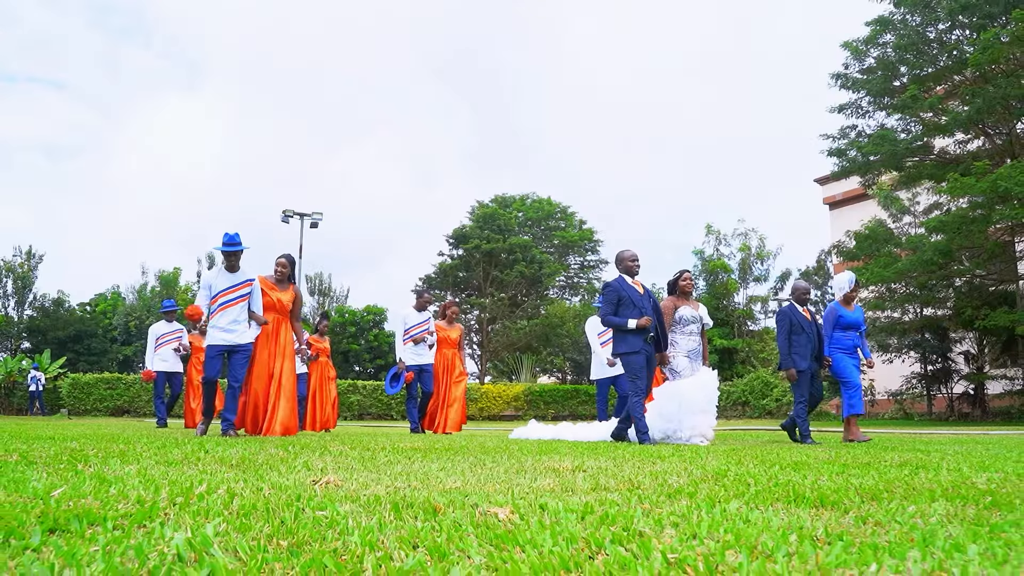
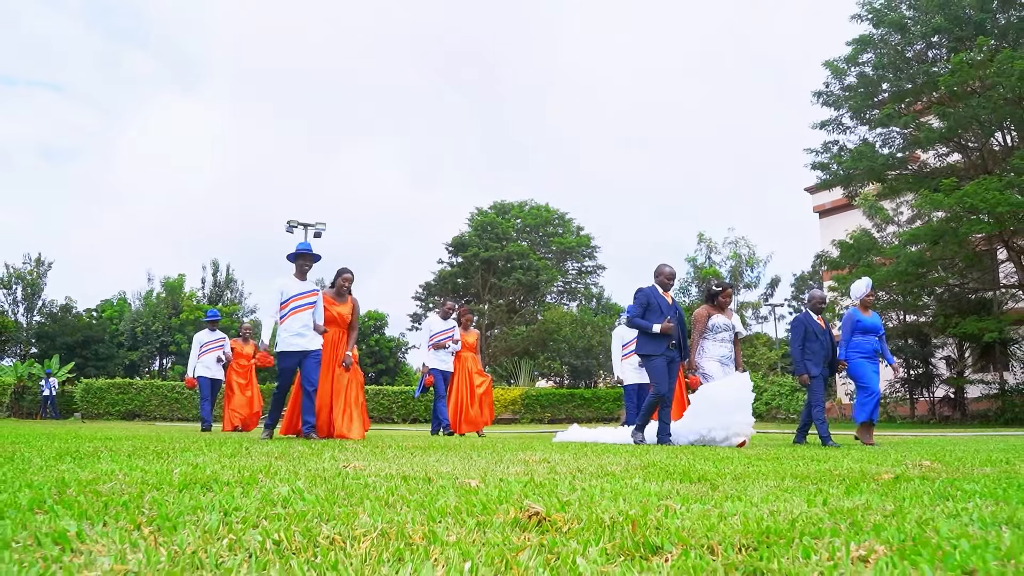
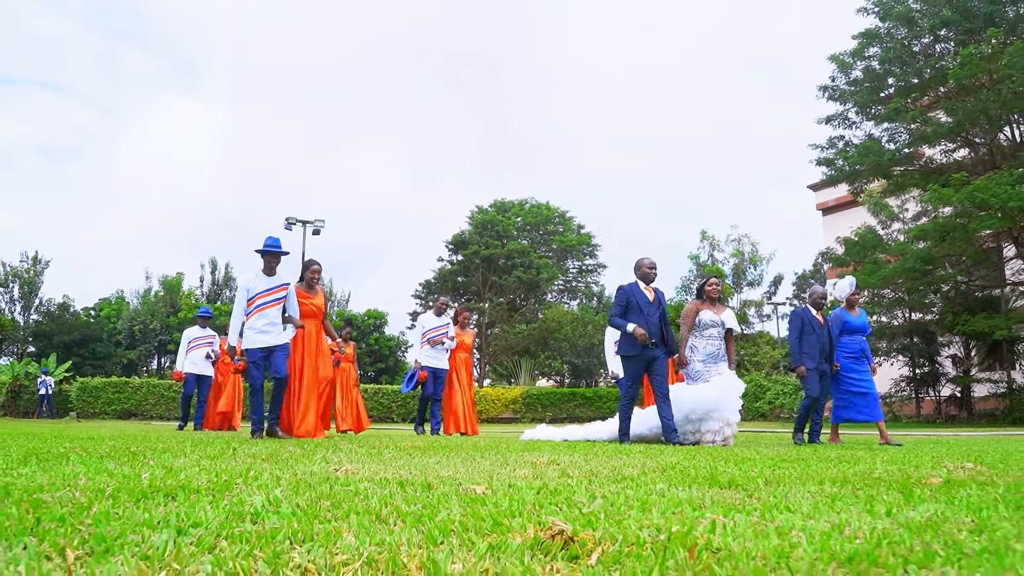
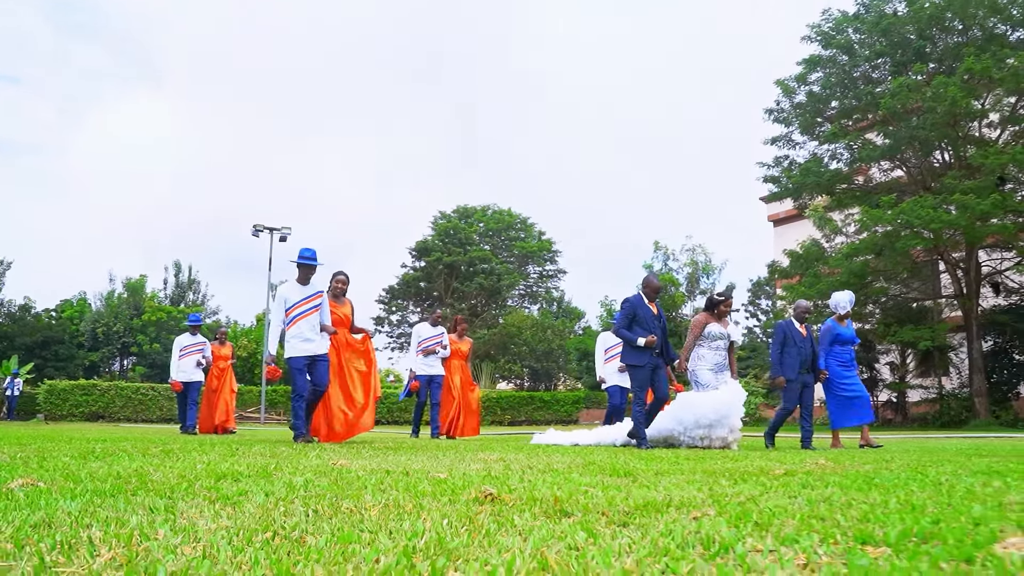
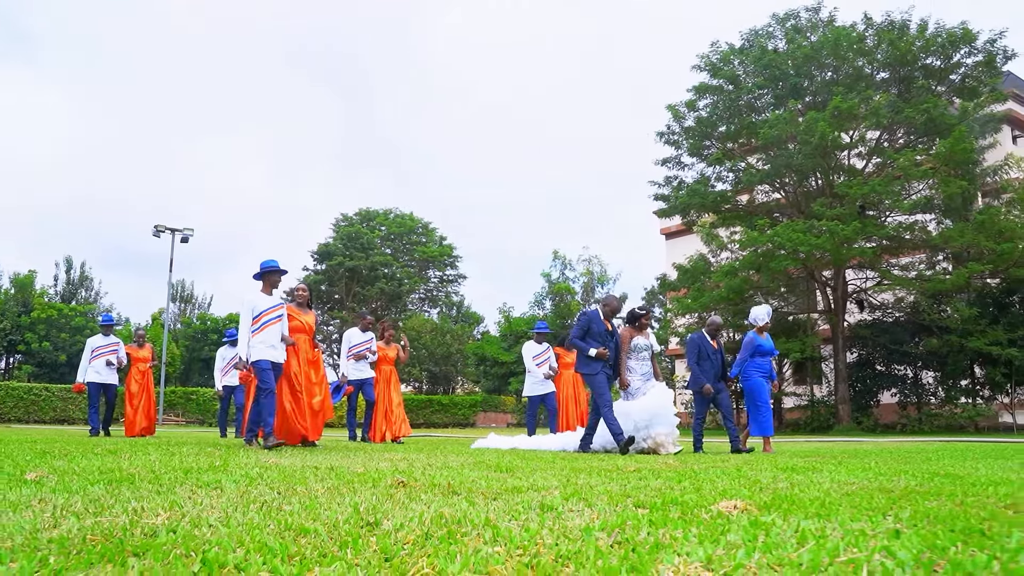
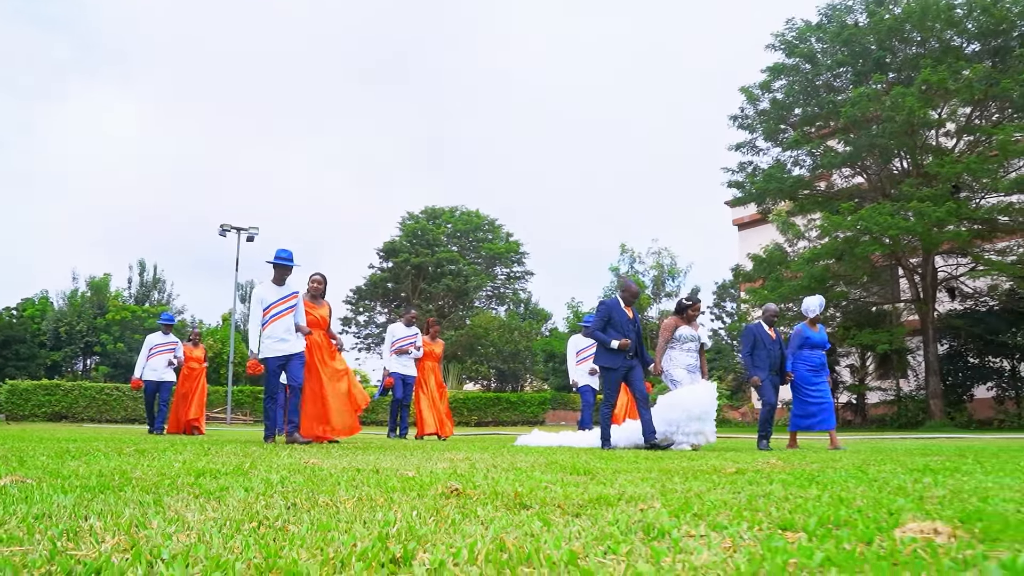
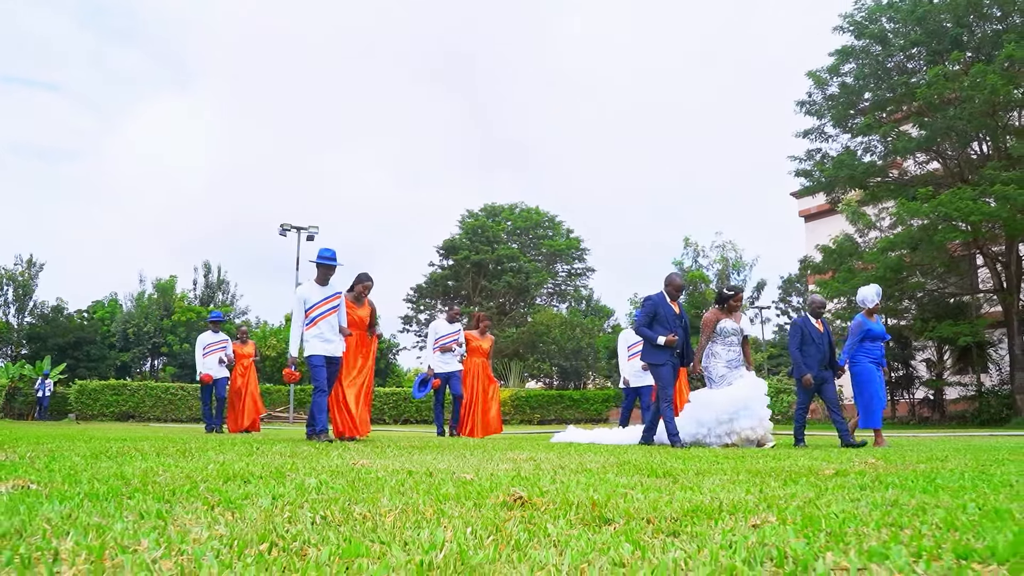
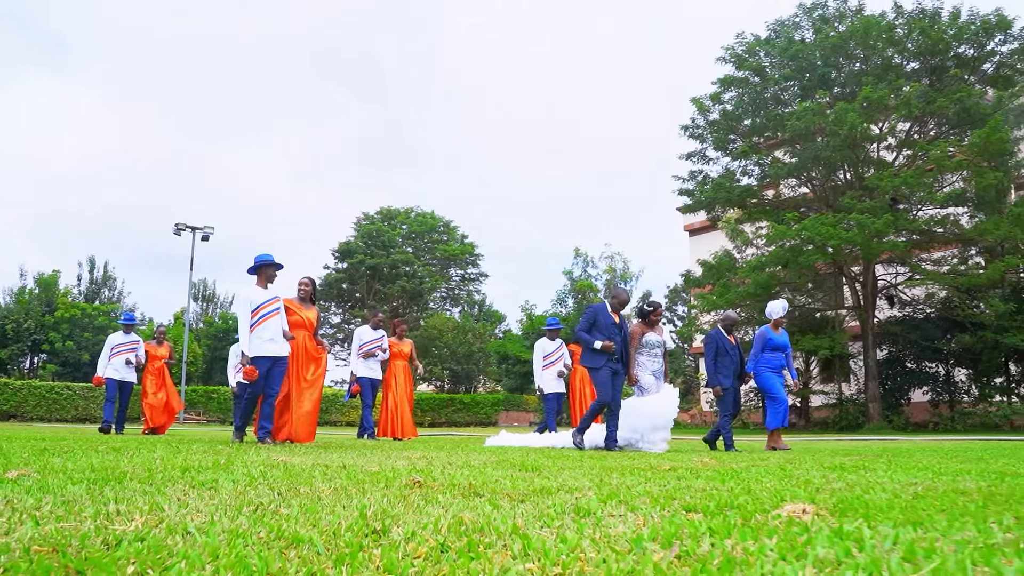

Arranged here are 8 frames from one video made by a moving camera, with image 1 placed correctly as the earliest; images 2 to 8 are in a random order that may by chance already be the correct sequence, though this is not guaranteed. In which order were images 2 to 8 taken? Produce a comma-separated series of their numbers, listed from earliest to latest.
3, 2, 7, 4, 6, 8, 5
